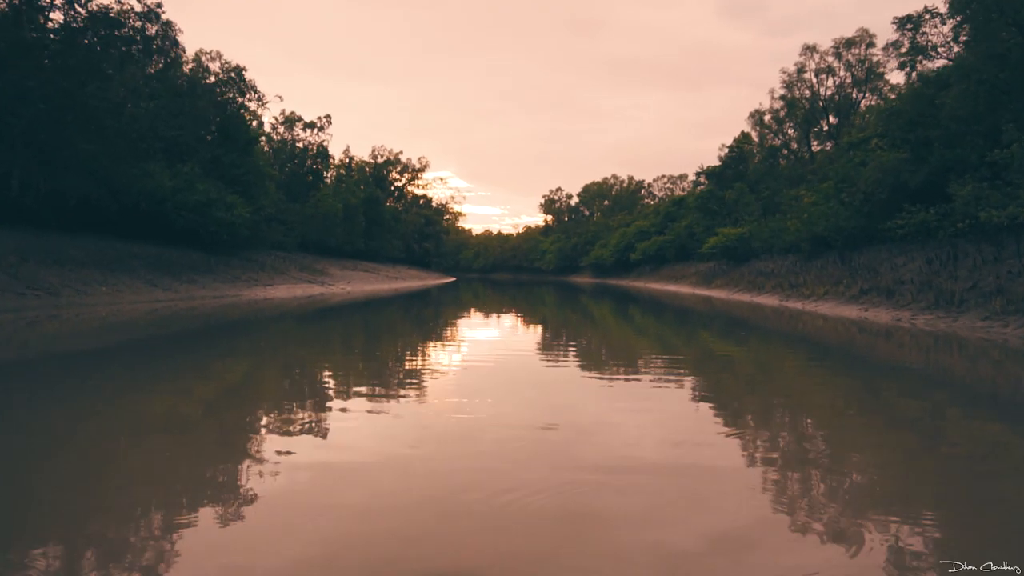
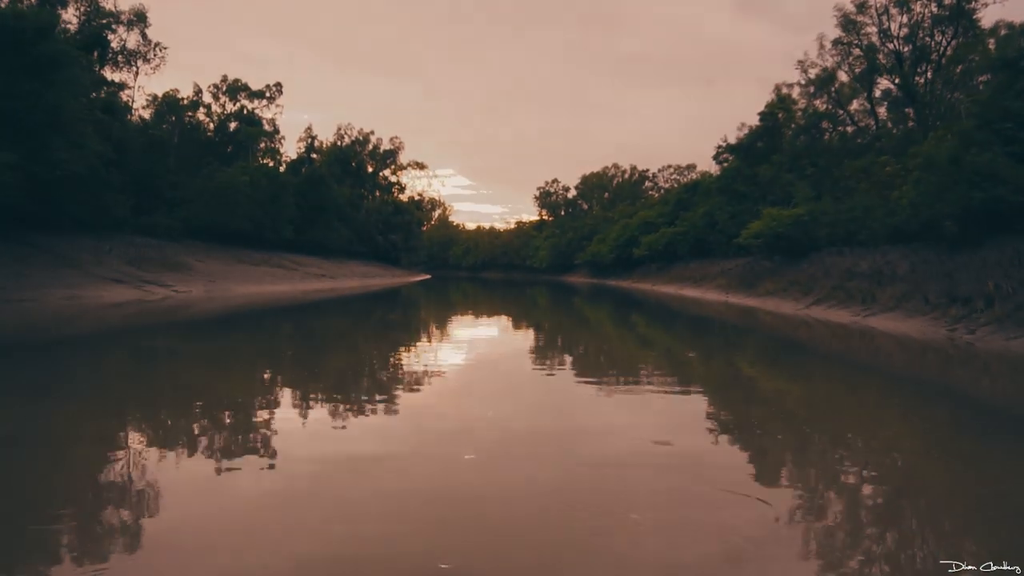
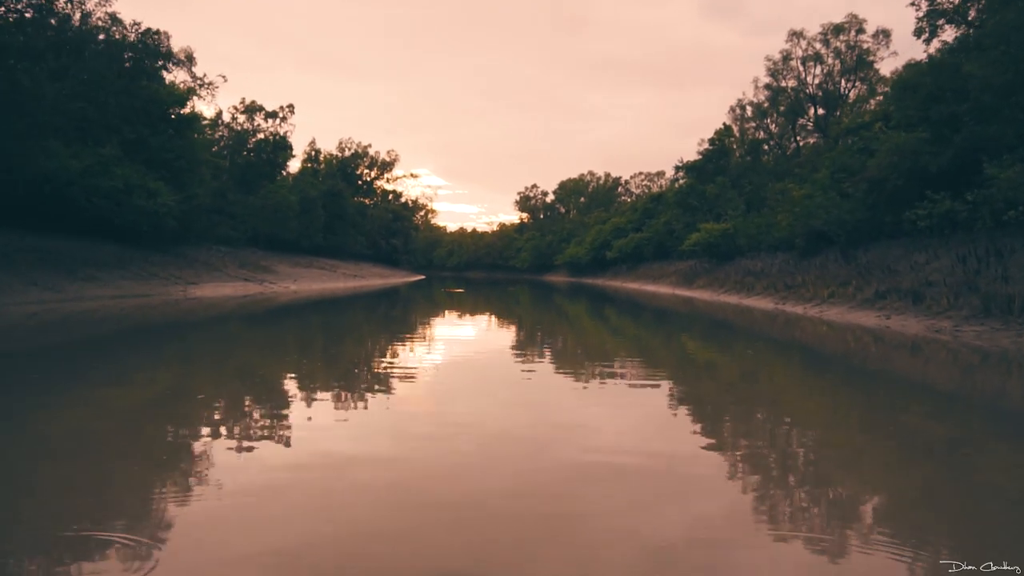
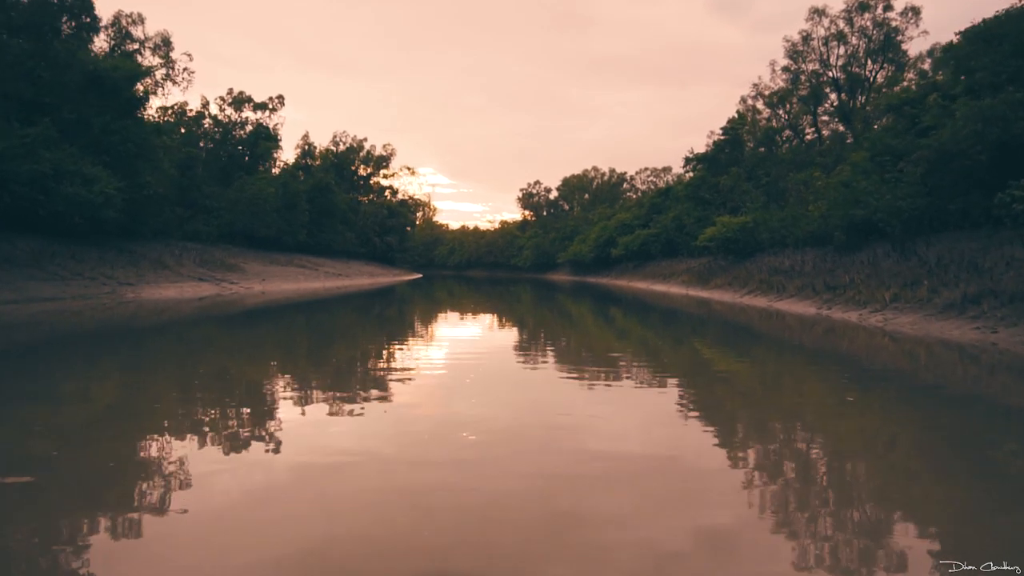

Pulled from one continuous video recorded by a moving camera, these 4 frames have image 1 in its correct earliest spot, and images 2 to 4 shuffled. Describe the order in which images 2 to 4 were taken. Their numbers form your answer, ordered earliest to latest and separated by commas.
3, 4, 2
